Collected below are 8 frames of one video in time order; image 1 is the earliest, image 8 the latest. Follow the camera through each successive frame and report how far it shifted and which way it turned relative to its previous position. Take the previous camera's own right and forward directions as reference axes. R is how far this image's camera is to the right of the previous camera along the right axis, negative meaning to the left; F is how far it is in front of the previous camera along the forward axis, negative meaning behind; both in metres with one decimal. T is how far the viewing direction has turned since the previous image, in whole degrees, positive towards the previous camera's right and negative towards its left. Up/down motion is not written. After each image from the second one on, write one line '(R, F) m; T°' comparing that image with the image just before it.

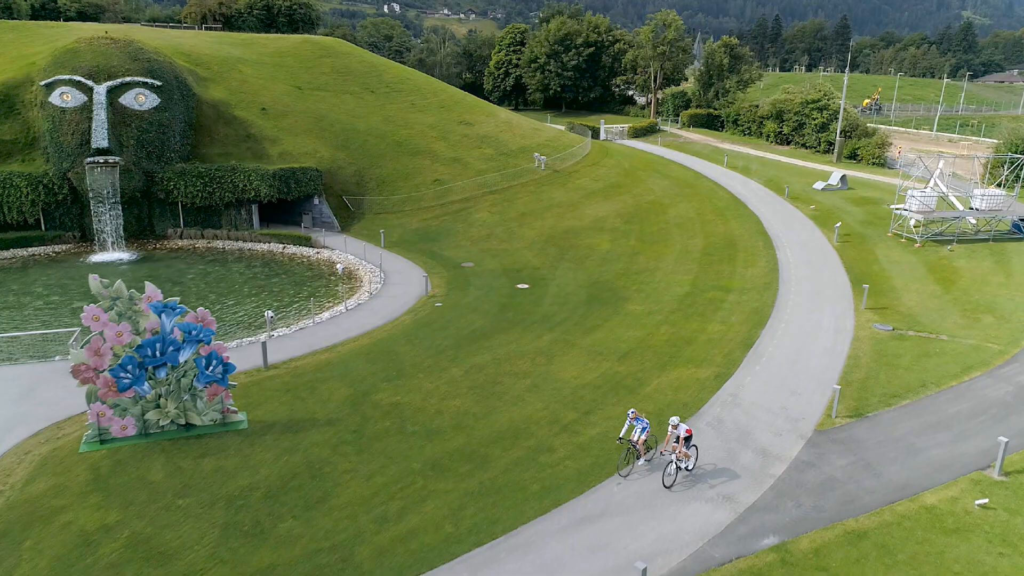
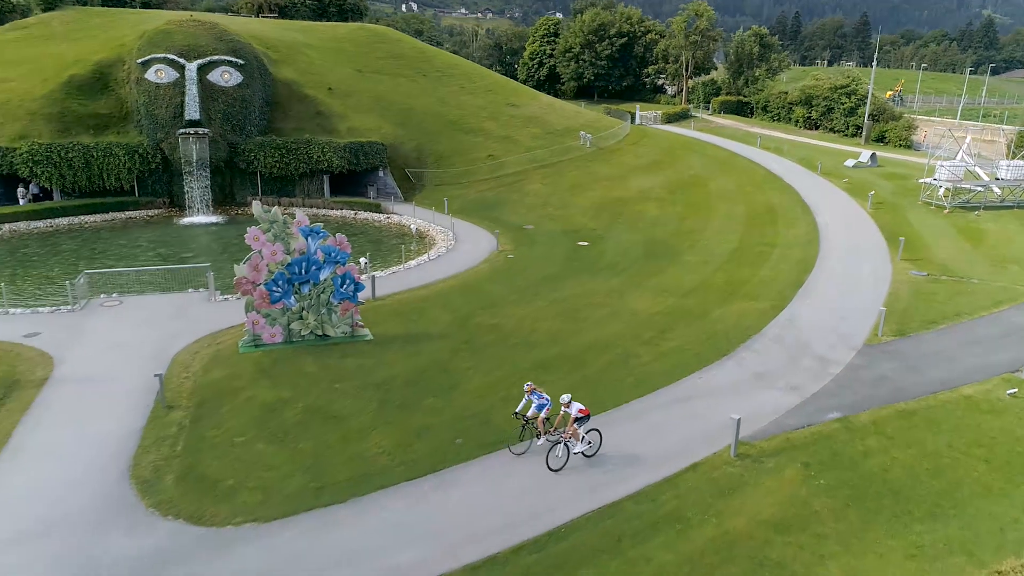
(-2.2, -3.0) m; -1°
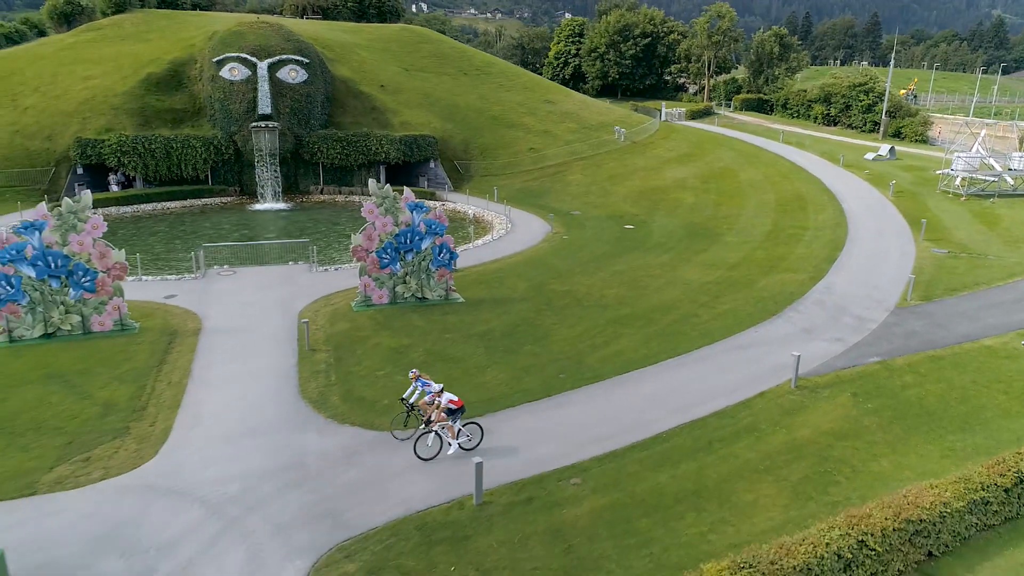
(-2.2, -3.1) m; 0°
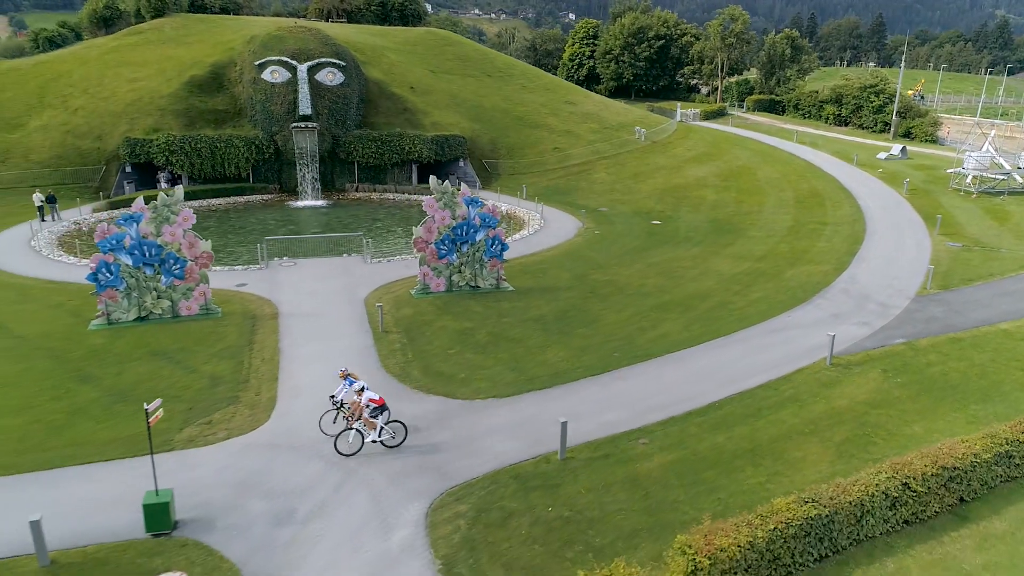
(-1.6, -1.9) m; 0°
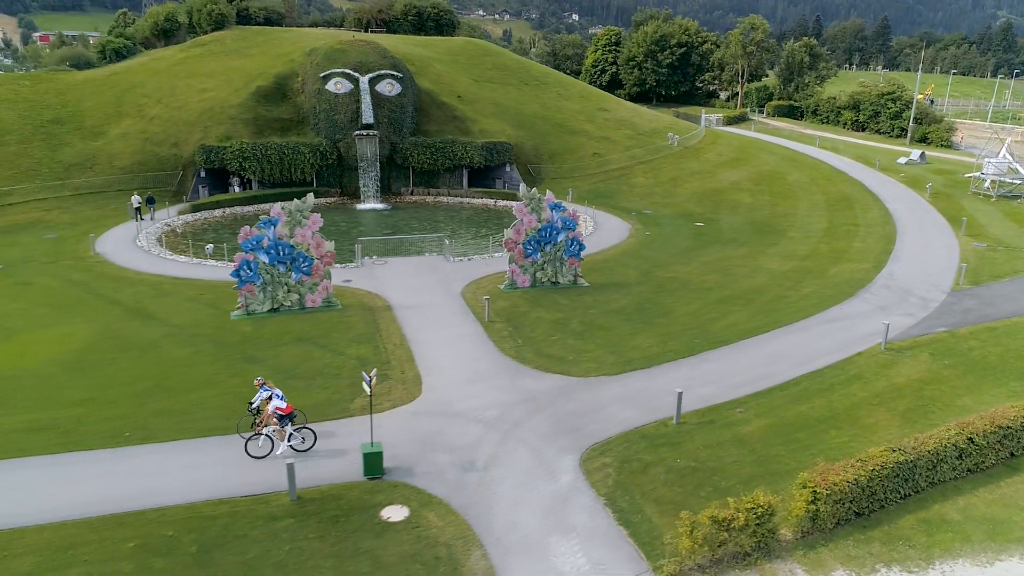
(-3.0, -3.1) m; 0°
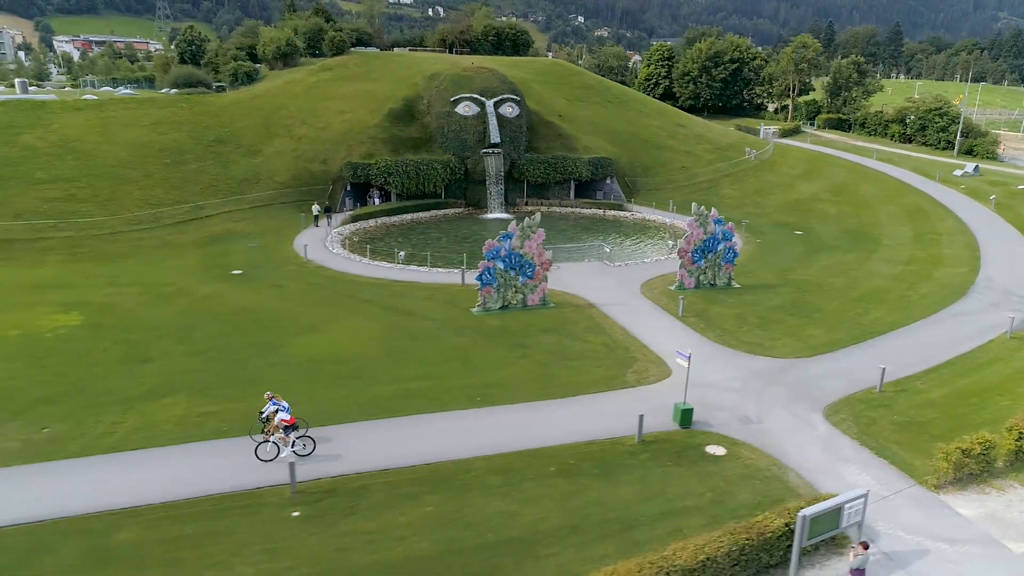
(-7.9, -5.8) m; 0°
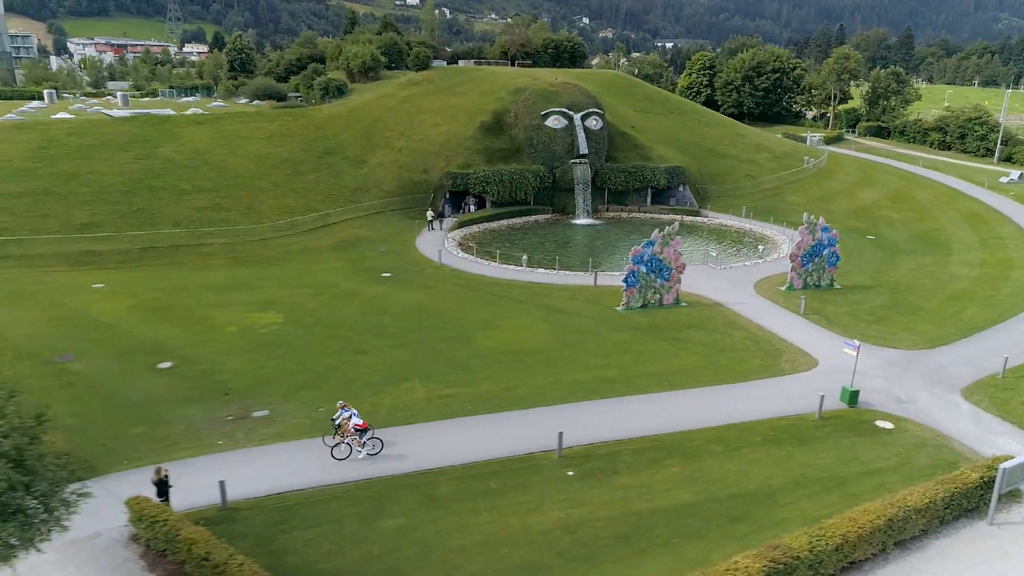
(-6.7, -4.1) m; 0°
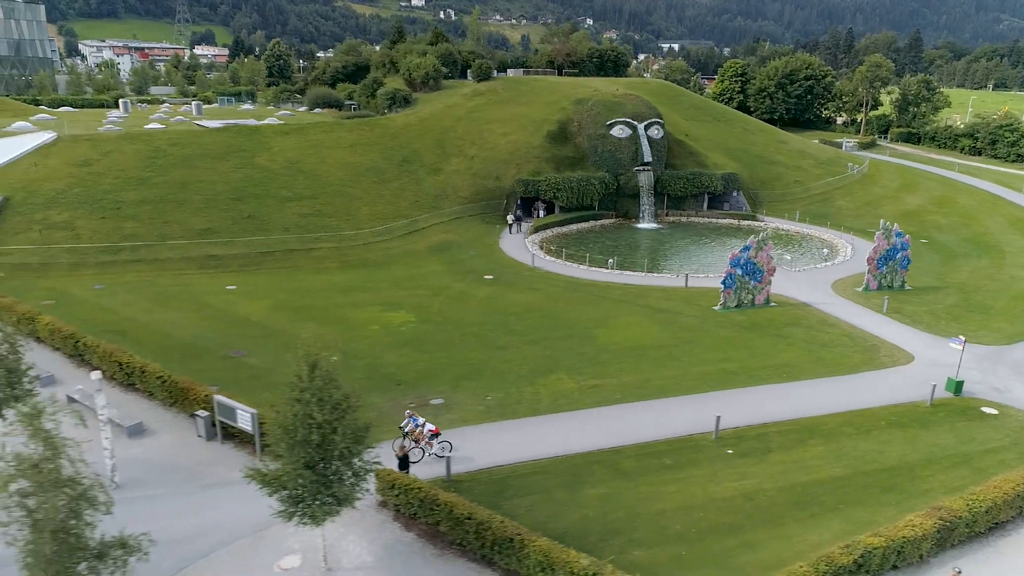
(-5.5, -3.1) m; 0°
